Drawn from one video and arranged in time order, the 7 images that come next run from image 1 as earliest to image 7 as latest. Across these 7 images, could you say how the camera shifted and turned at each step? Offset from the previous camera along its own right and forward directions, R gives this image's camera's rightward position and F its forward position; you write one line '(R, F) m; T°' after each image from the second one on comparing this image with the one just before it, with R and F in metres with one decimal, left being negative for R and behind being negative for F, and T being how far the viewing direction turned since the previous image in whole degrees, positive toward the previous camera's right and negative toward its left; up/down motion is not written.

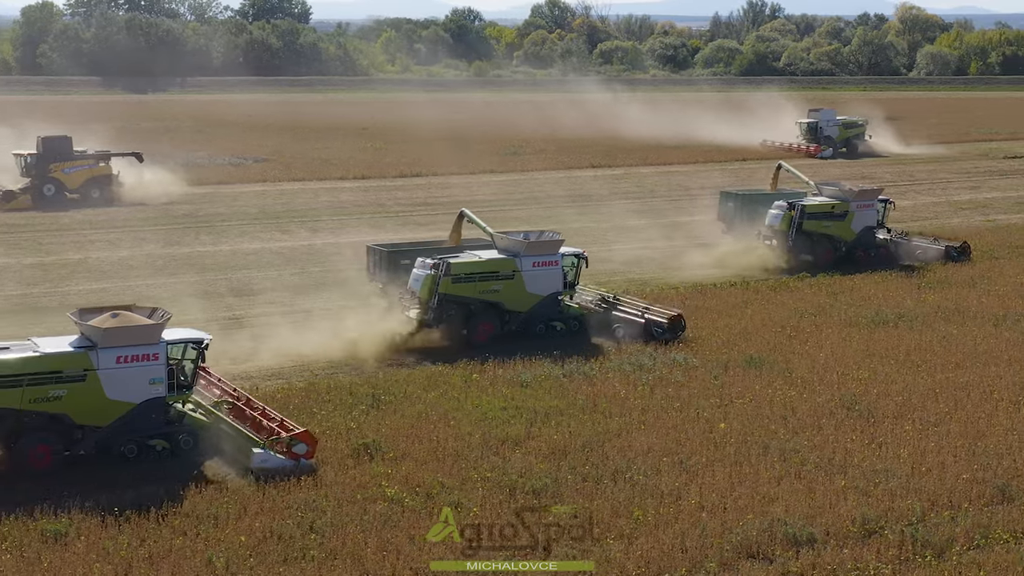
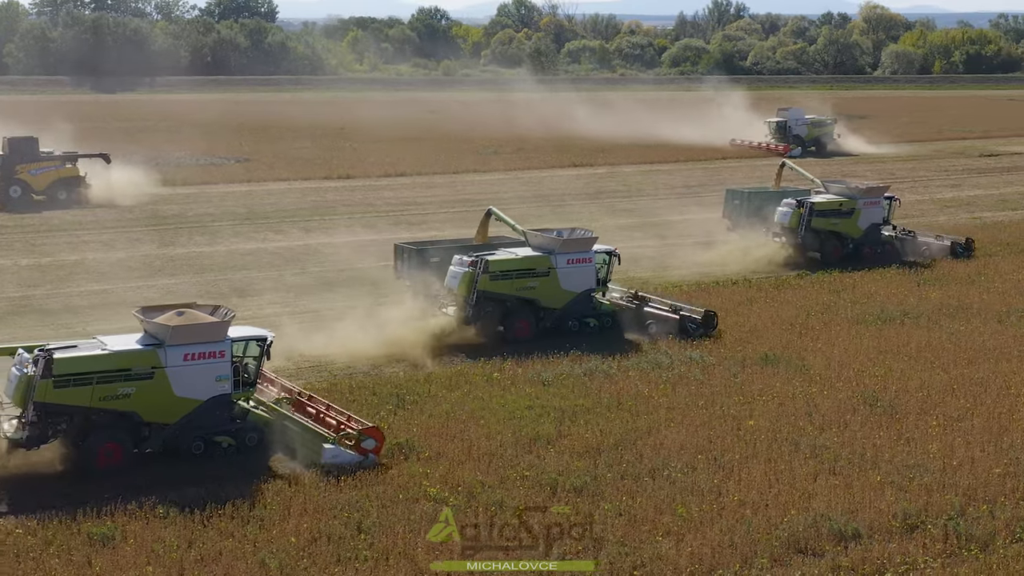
(-0.8, 0.0) m; +2°
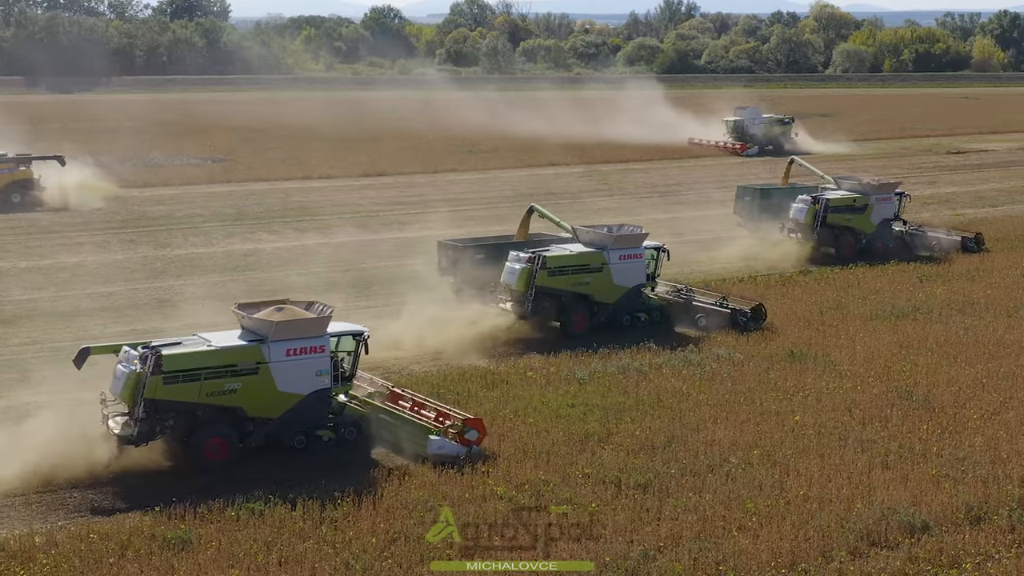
(-1.3, 0.0) m; +2°
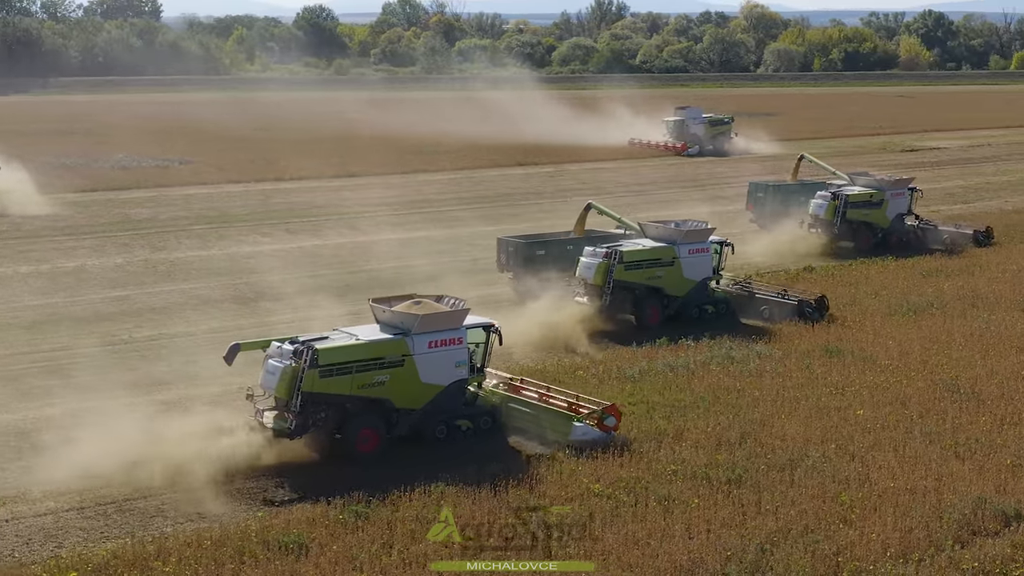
(-1.8, 0.0) m; +4°
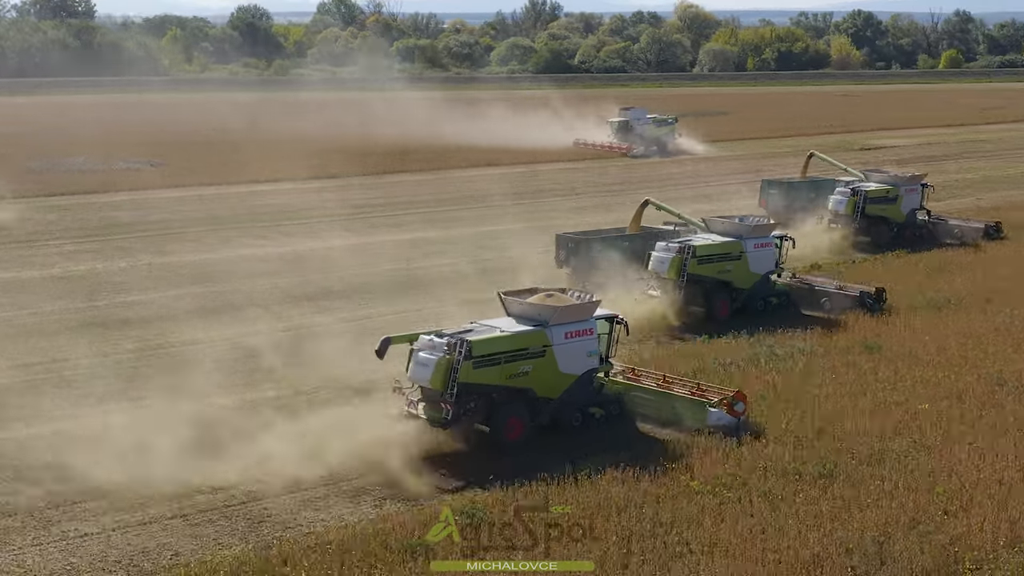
(-1.9, 0.0) m; +3°
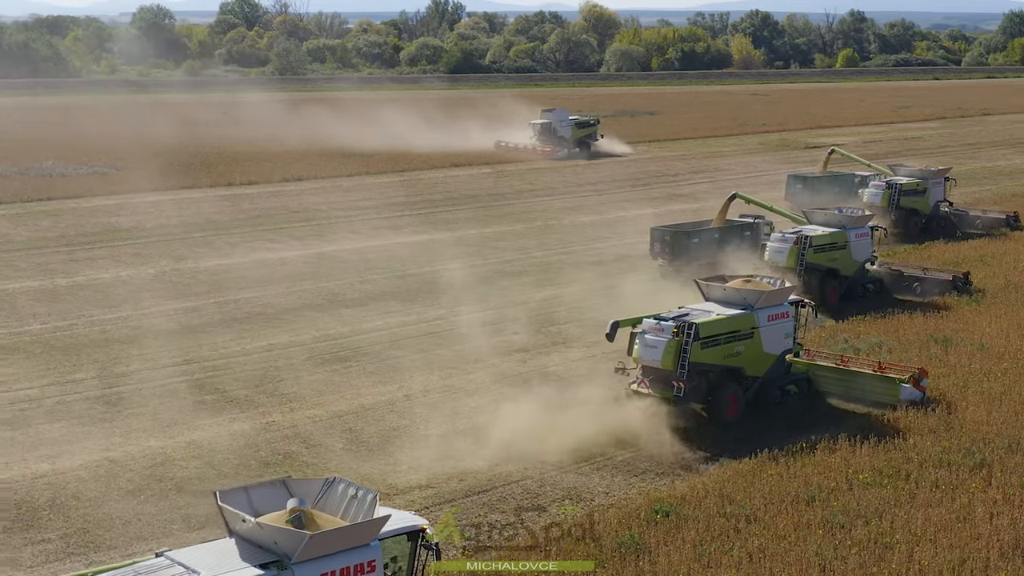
(-3.1, +0.1) m; +5°
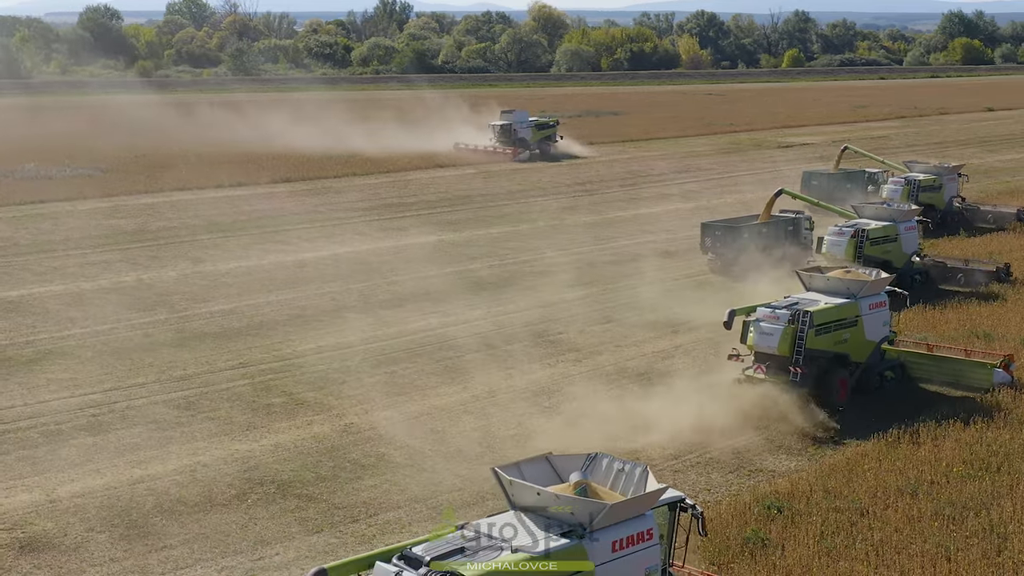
(-1.8, 0.0) m; +3°
